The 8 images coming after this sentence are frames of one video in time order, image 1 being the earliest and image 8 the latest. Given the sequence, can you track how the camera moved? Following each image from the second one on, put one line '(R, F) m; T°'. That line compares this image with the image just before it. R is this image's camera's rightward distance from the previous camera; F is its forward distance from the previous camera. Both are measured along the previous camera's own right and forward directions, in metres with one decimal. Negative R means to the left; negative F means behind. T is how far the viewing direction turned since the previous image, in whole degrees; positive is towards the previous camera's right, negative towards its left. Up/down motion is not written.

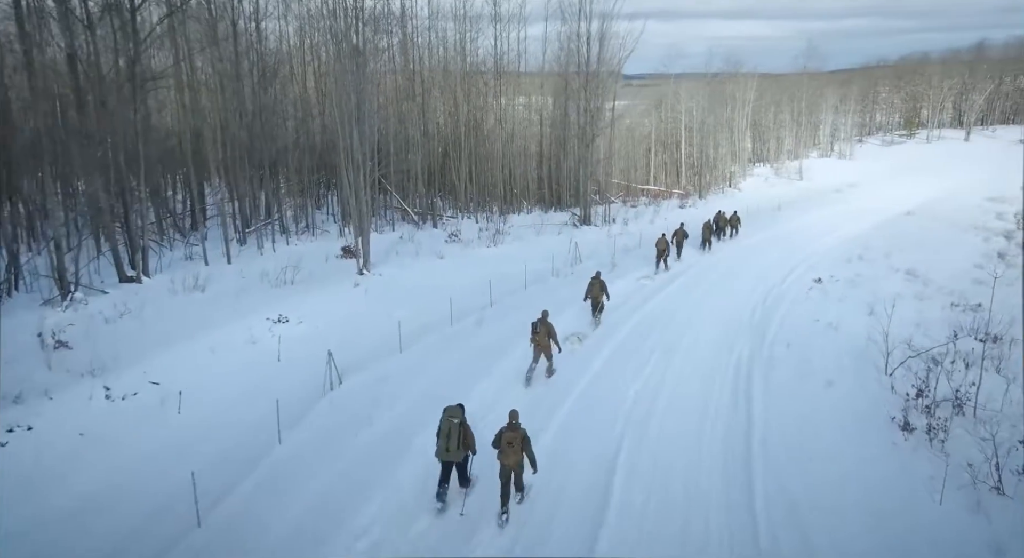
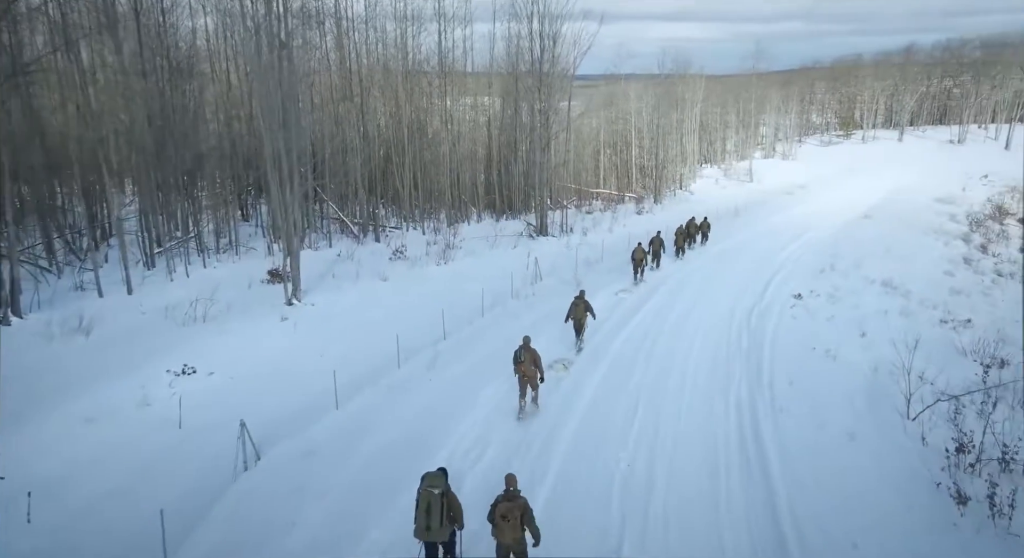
(-0.2, +2.2) m; +5°
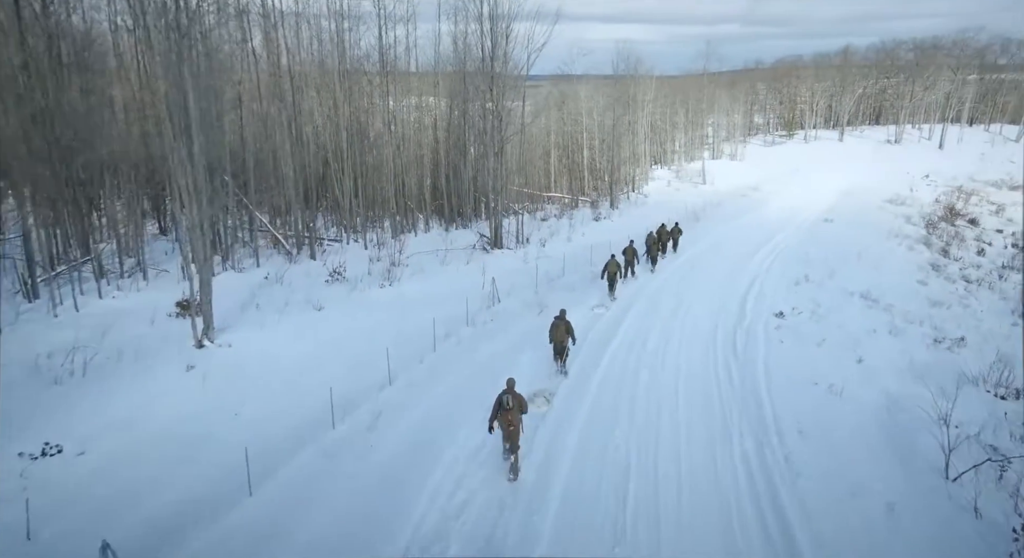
(-0.1, +2.1) m; +5°
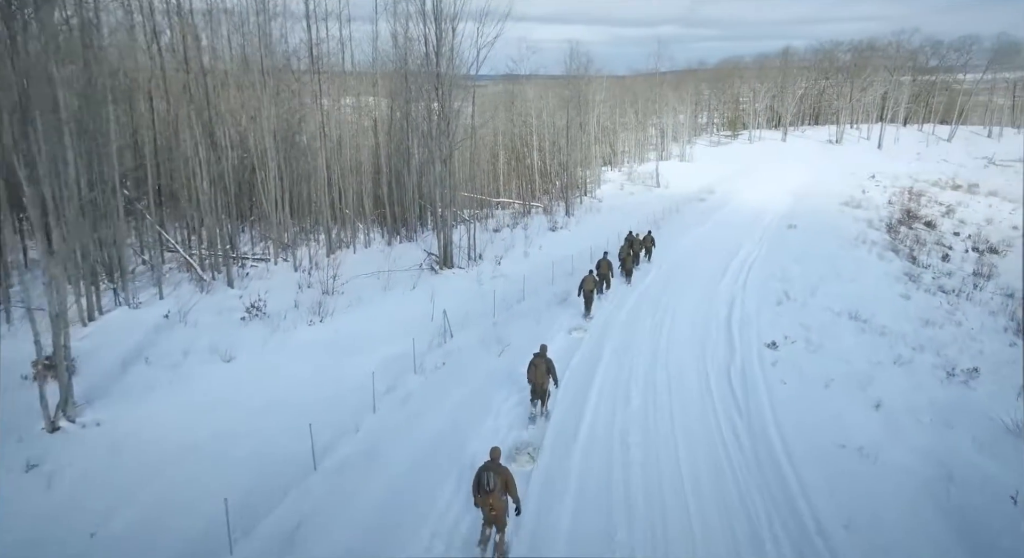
(-0.1, +2.6) m; +5°
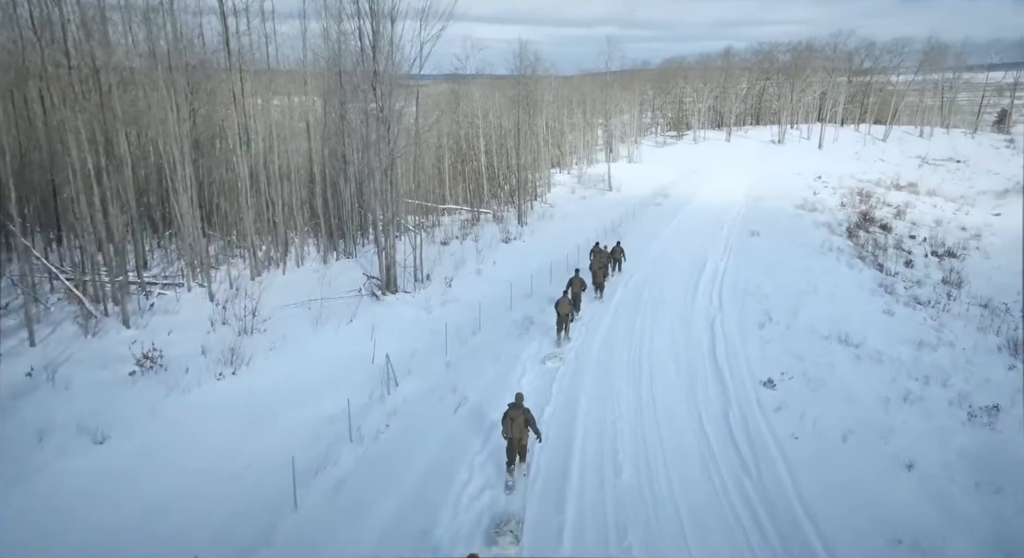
(-0.2, +2.4) m; +5°
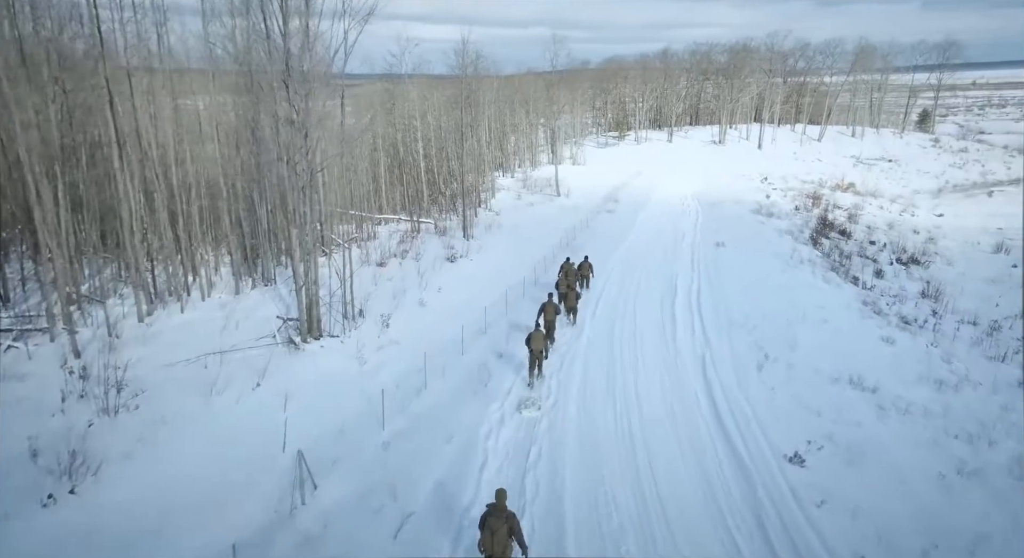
(-0.2, +3.2) m; +5°
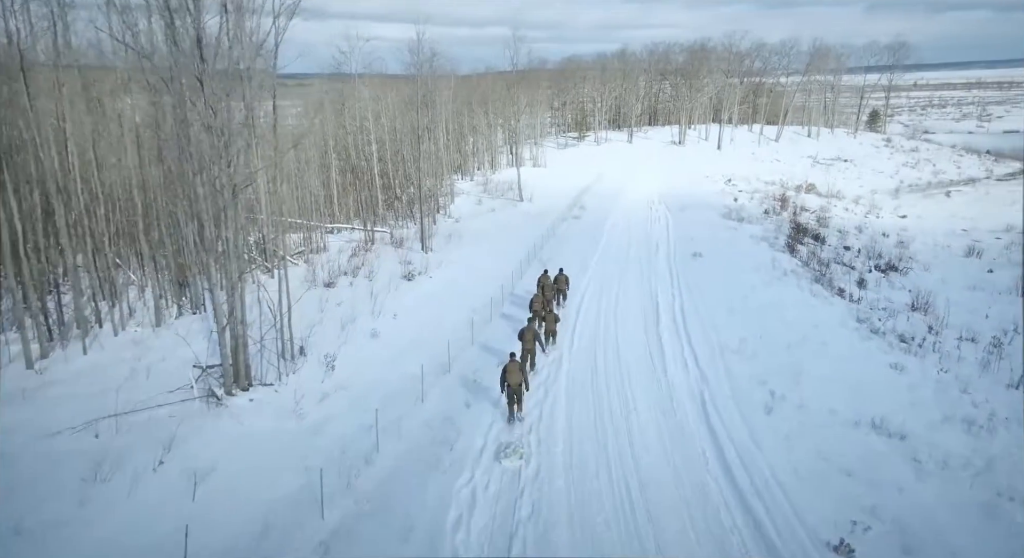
(-0.2, +2.3) m; +4°
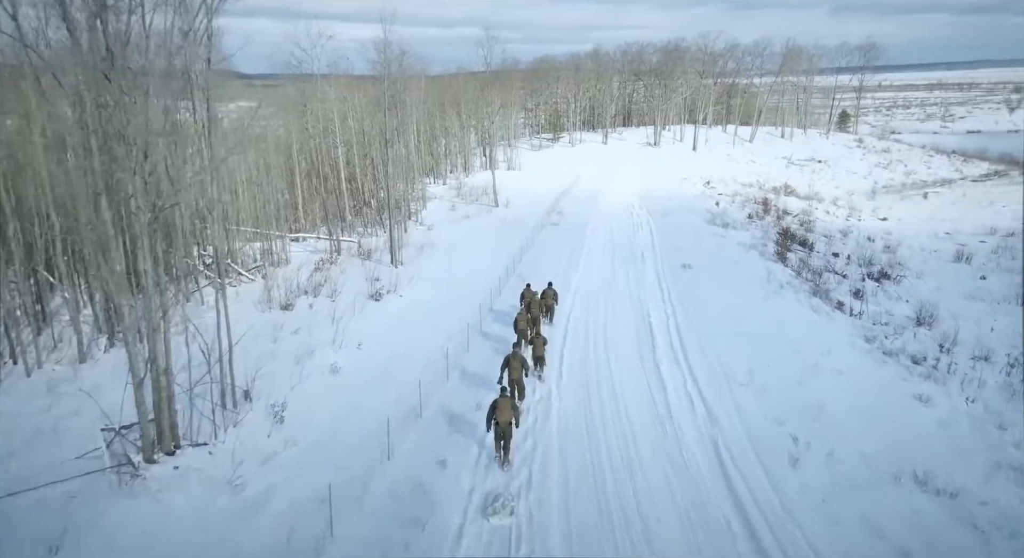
(-0.1, +2.0) m; +2°
